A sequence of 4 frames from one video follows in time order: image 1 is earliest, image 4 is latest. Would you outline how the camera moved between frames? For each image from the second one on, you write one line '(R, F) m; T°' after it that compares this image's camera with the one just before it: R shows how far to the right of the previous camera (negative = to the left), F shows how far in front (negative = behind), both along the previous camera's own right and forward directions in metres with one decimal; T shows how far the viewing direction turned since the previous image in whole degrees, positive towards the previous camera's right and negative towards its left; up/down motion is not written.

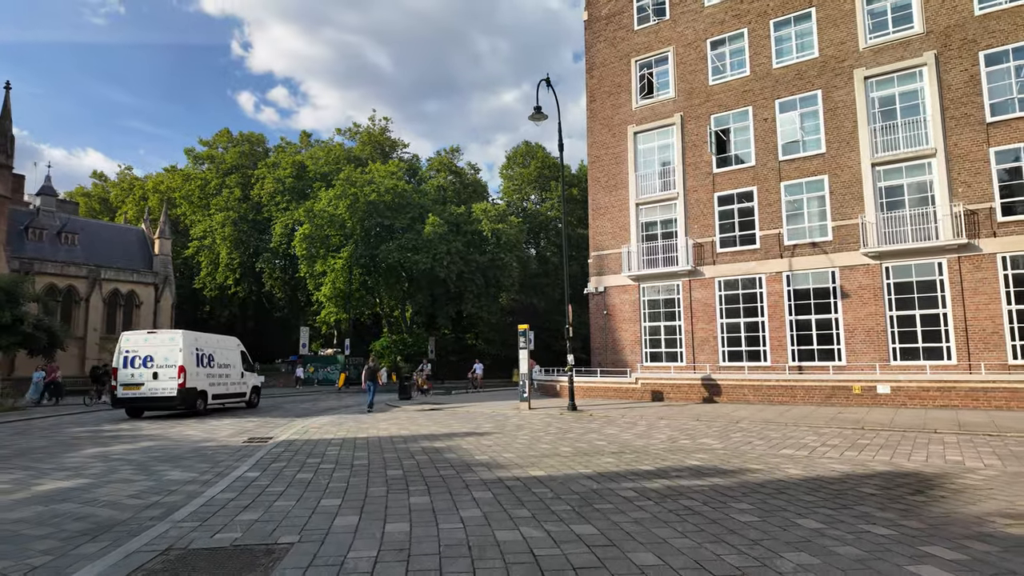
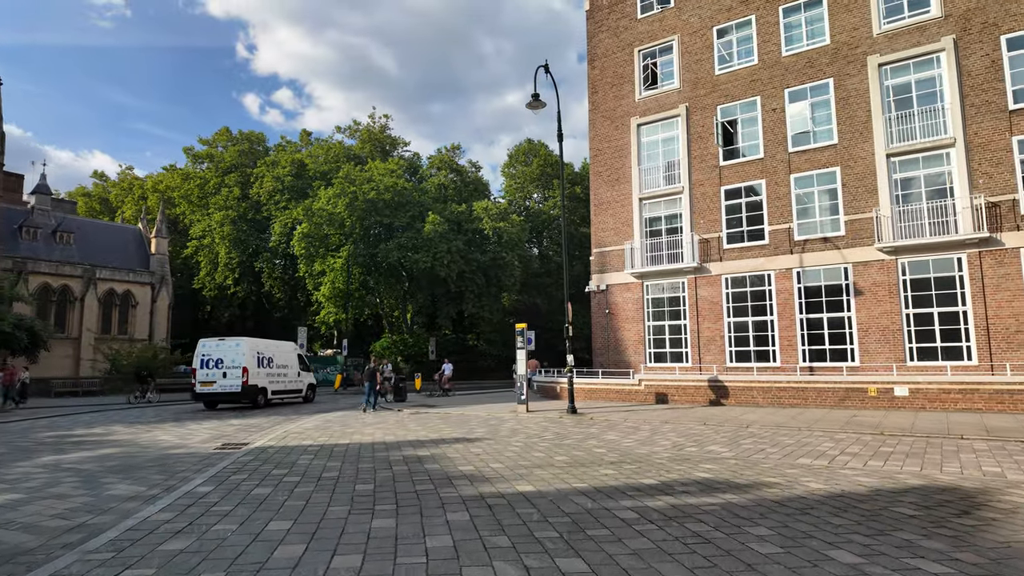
(+0.2, +0.9) m; 0°
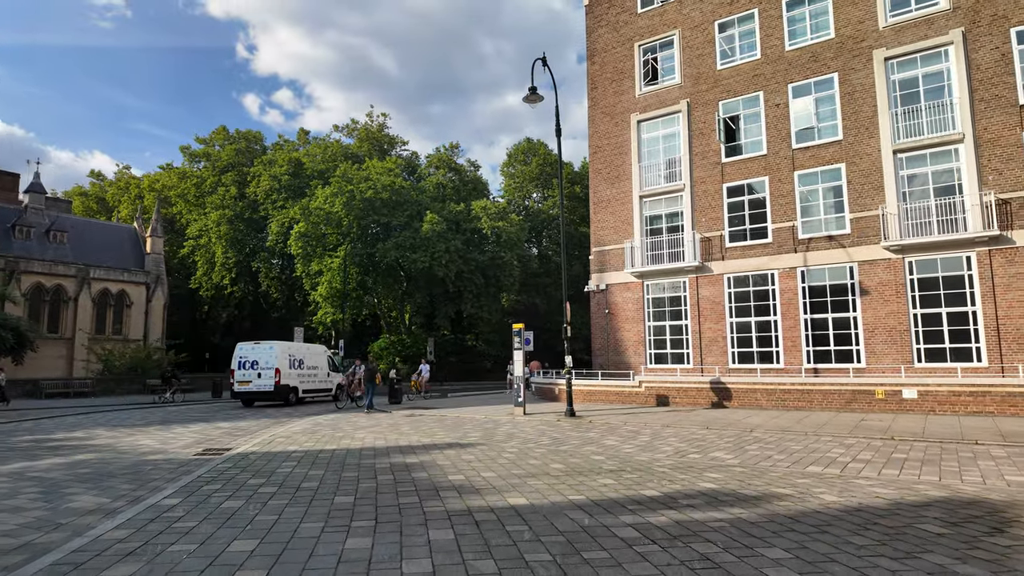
(+0.1, +0.5) m; 0°
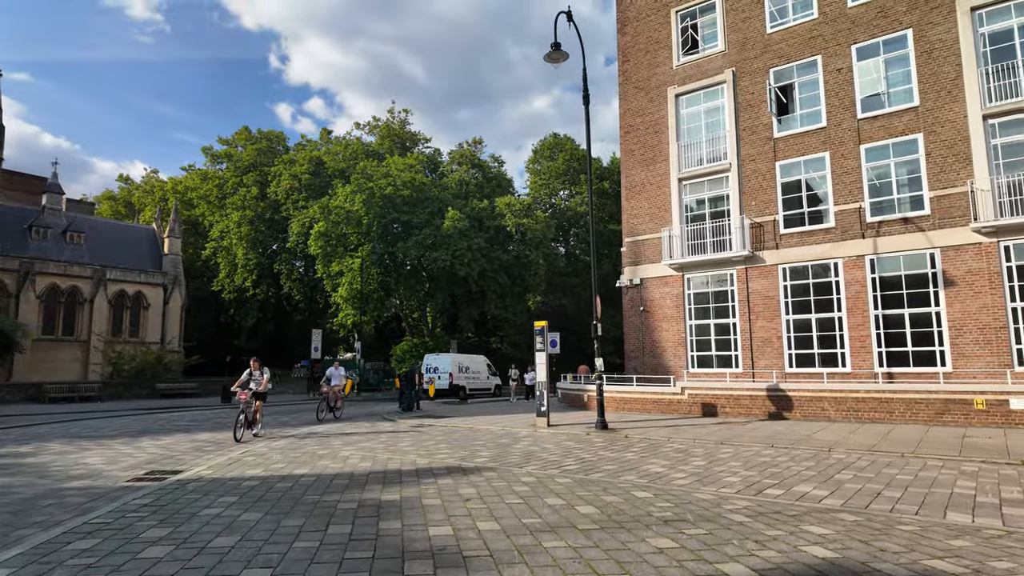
(+0.2, +2.4) m; -3°
